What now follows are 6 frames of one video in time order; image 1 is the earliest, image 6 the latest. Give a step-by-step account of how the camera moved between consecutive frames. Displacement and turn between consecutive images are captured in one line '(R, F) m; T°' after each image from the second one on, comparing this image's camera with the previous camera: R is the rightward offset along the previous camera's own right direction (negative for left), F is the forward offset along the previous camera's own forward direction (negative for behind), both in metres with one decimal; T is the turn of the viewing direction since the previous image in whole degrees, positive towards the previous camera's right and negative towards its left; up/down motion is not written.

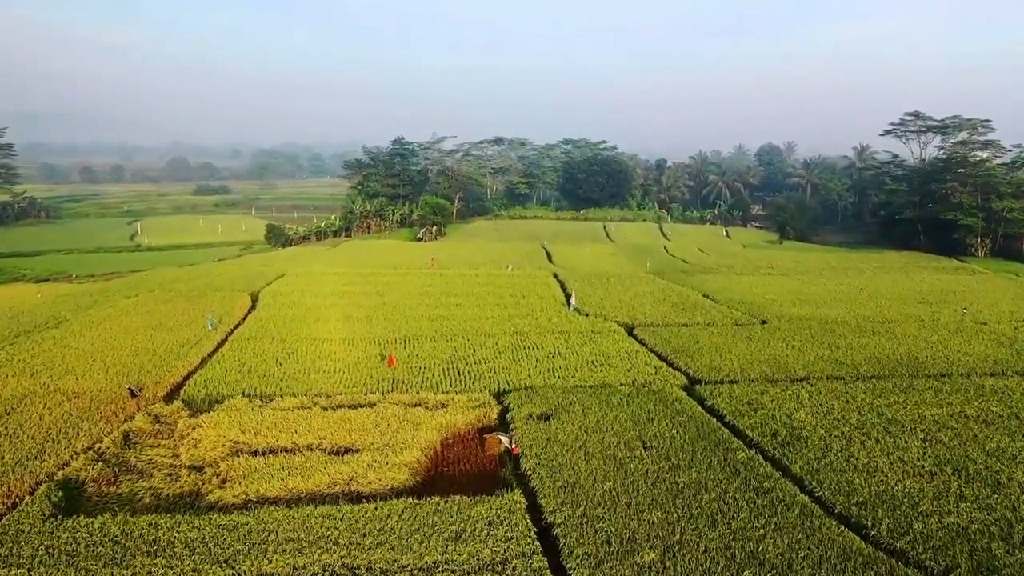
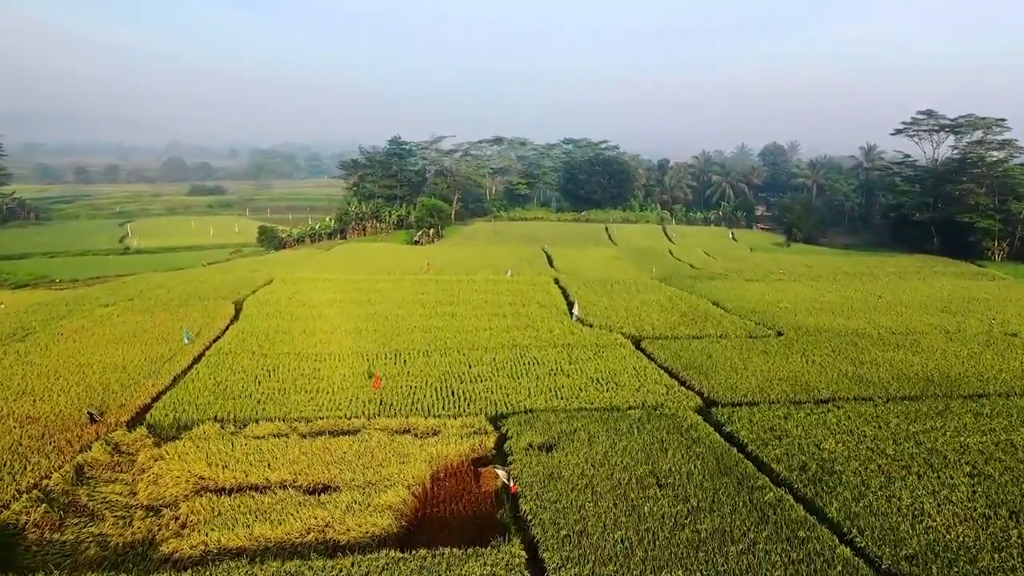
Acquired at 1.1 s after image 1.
(0.0, +1.7) m; 0°
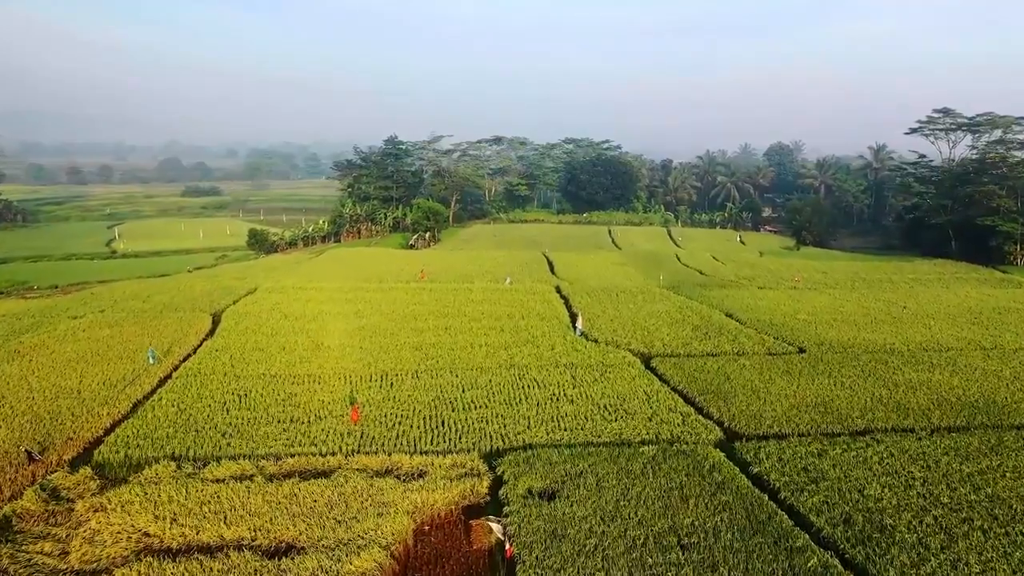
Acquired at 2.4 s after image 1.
(+0.1, +2.1) m; 0°
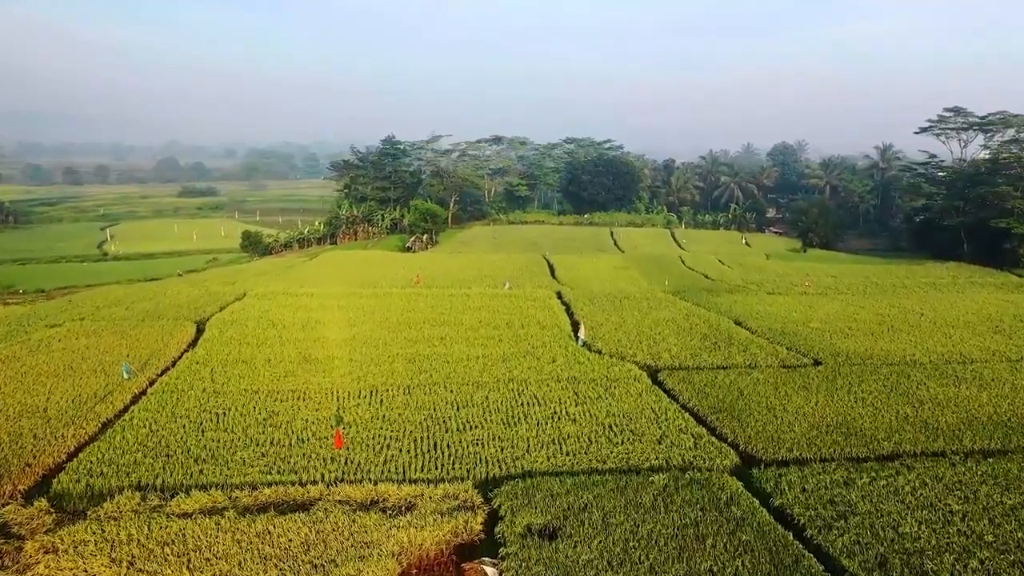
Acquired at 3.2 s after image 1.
(+0.1, +1.3) m; 0°
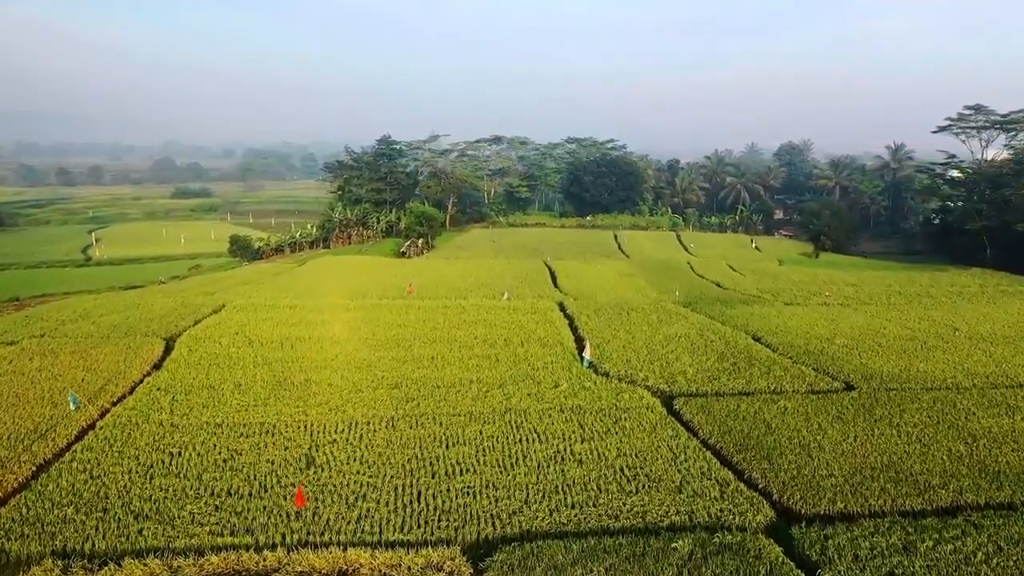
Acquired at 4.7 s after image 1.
(+0.1, +2.3) m; 0°
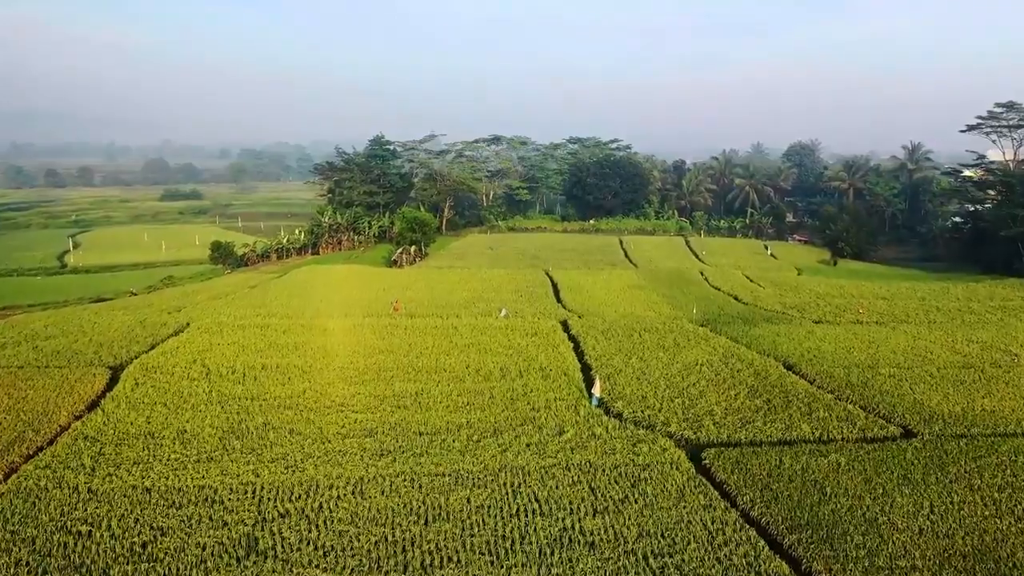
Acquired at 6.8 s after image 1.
(+0.1, +3.2) m; 0°
